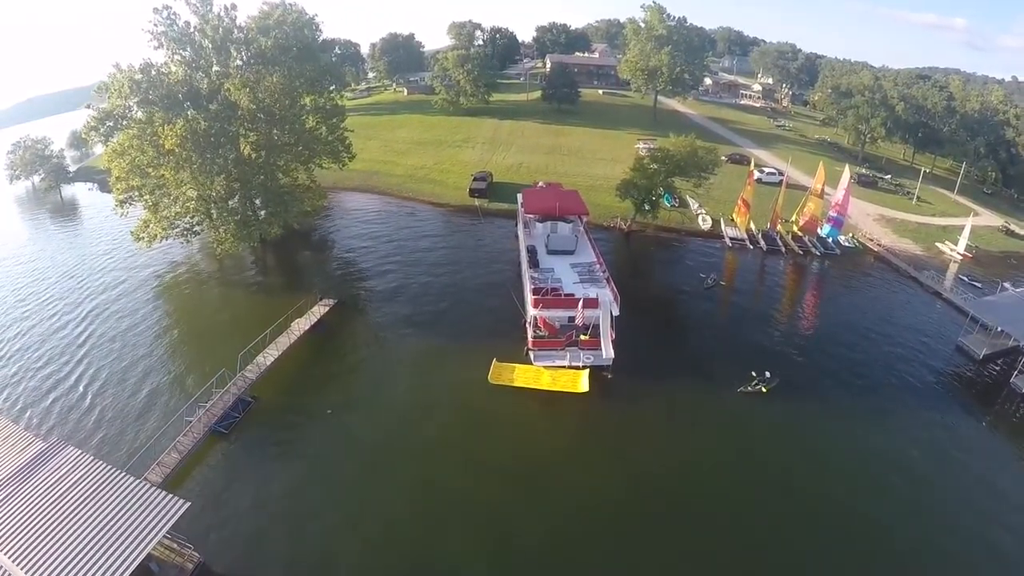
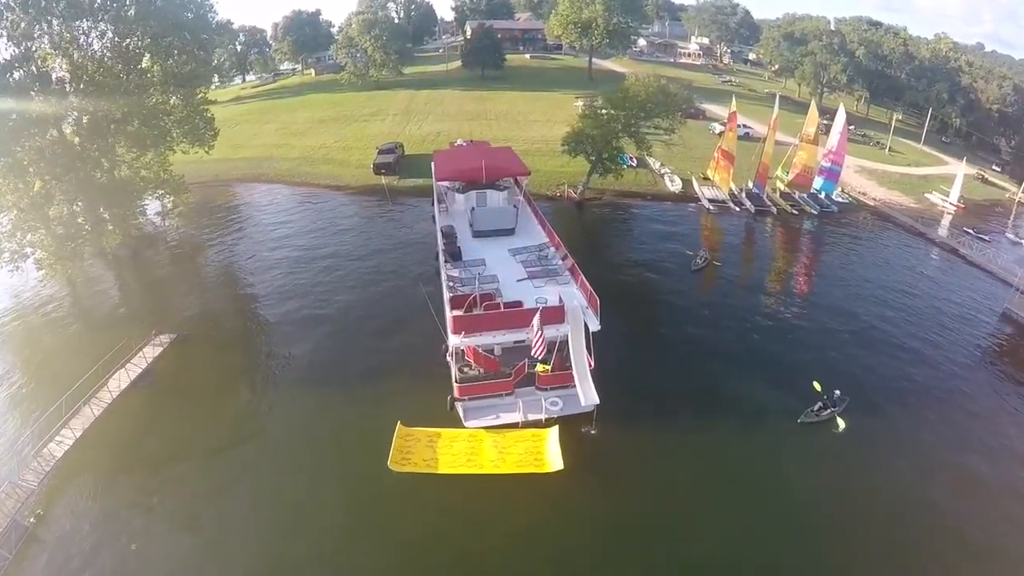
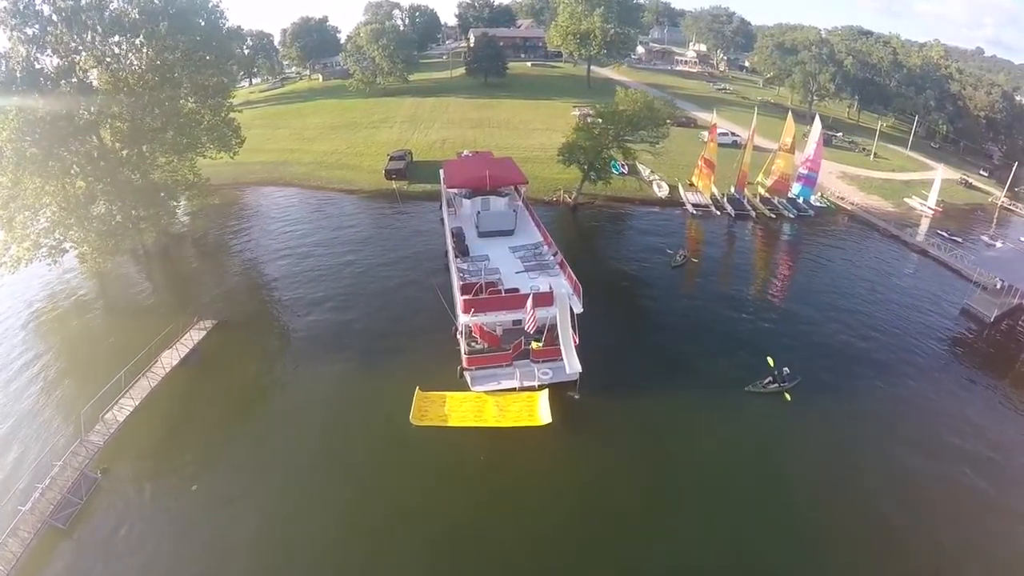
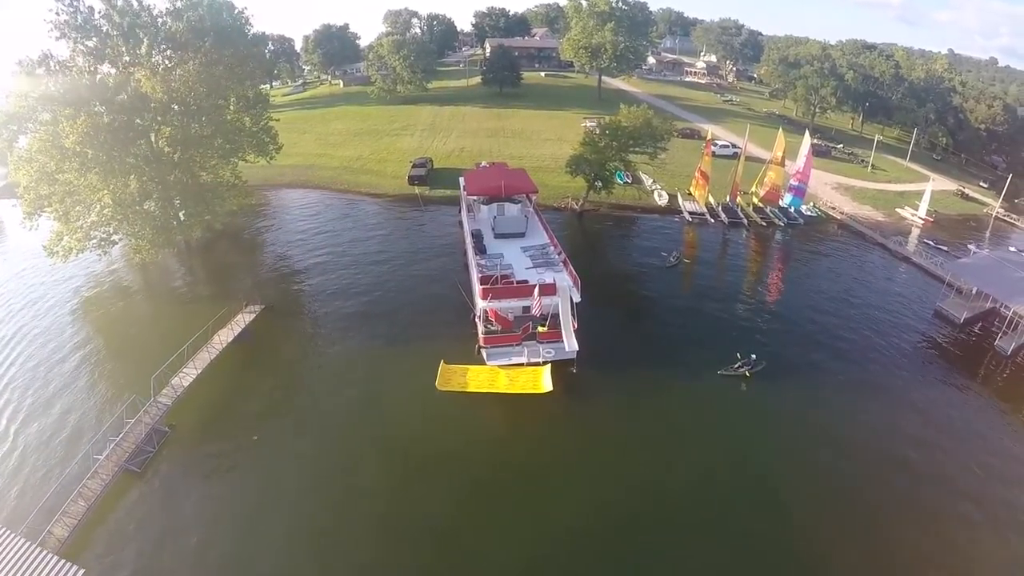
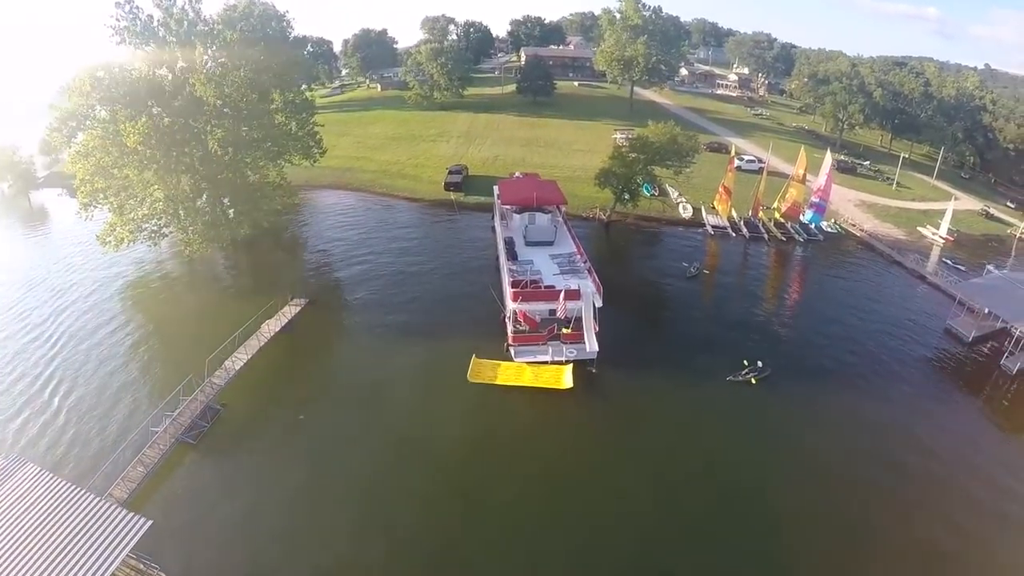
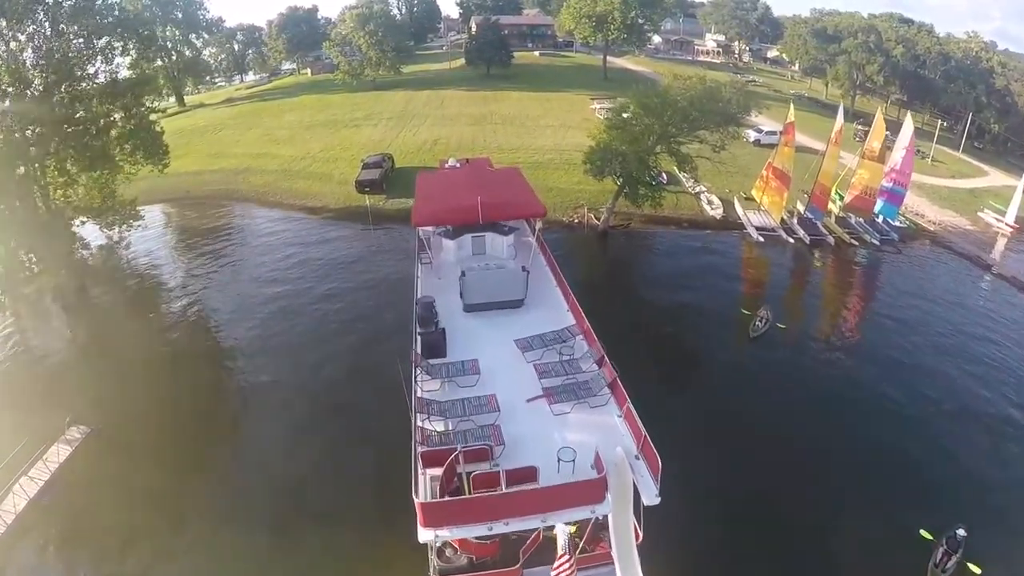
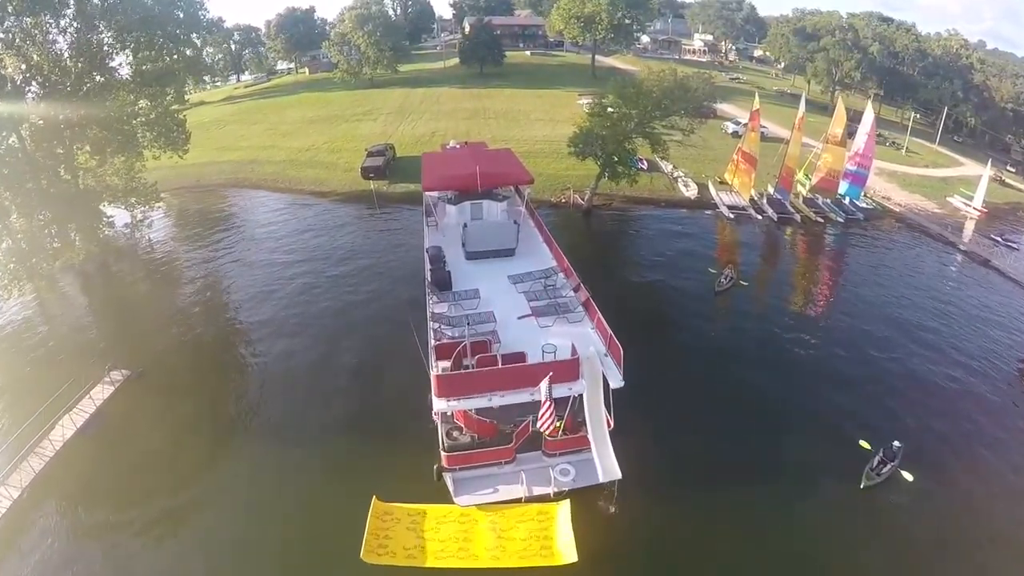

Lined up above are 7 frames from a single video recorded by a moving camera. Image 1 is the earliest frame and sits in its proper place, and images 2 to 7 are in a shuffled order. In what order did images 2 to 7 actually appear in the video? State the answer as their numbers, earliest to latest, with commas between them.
5, 4, 3, 2, 7, 6
